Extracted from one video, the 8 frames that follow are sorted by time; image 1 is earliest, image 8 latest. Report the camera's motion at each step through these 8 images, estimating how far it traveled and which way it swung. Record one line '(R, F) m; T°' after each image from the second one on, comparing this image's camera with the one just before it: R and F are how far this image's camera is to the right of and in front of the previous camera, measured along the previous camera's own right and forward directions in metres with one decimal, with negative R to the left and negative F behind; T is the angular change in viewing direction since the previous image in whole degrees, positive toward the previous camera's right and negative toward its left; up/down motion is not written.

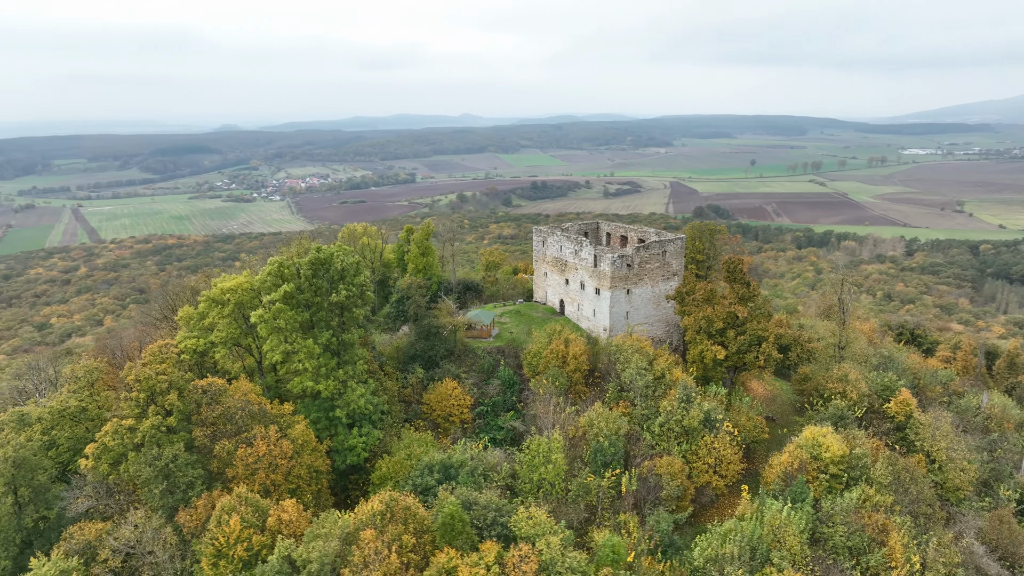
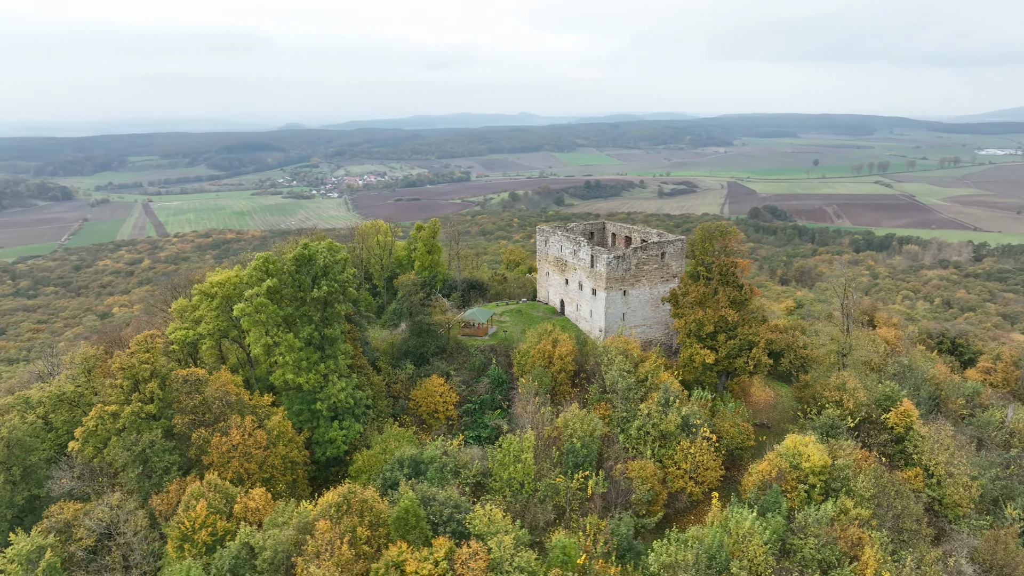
(+2.4, 0.0) m; -4°
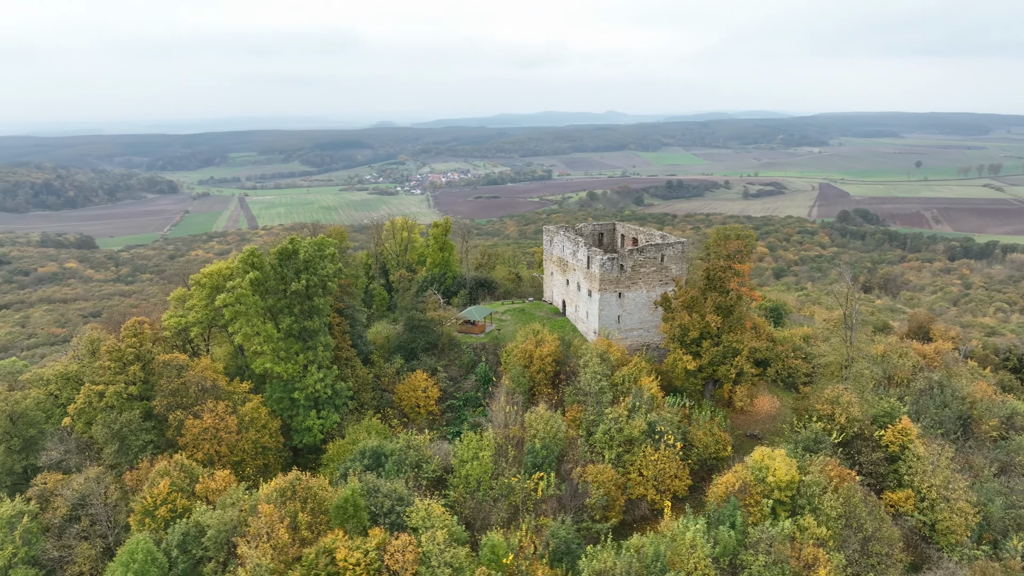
(+3.5, +0.1) m; -6°
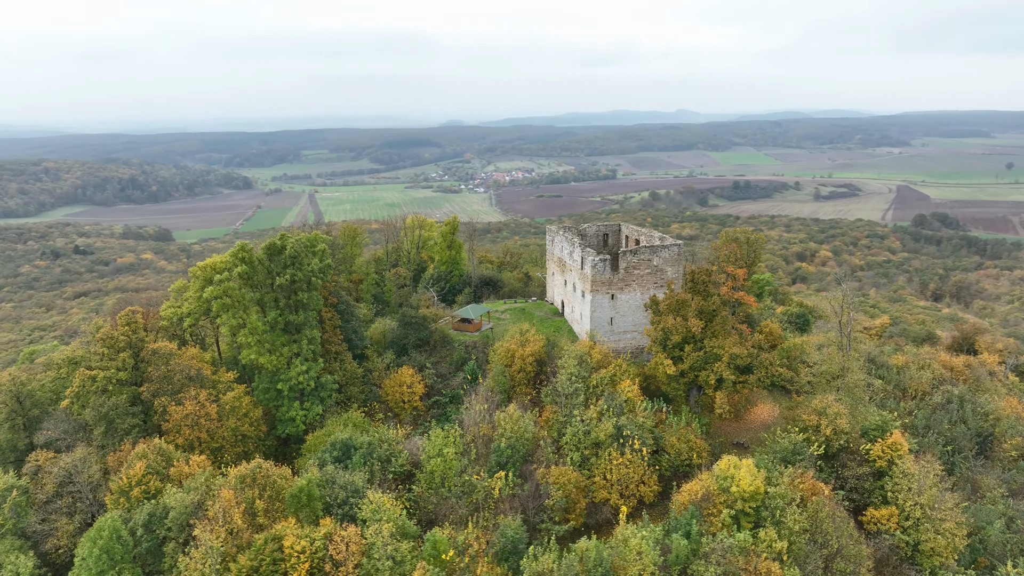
(+2.8, +0.1) m; -5°
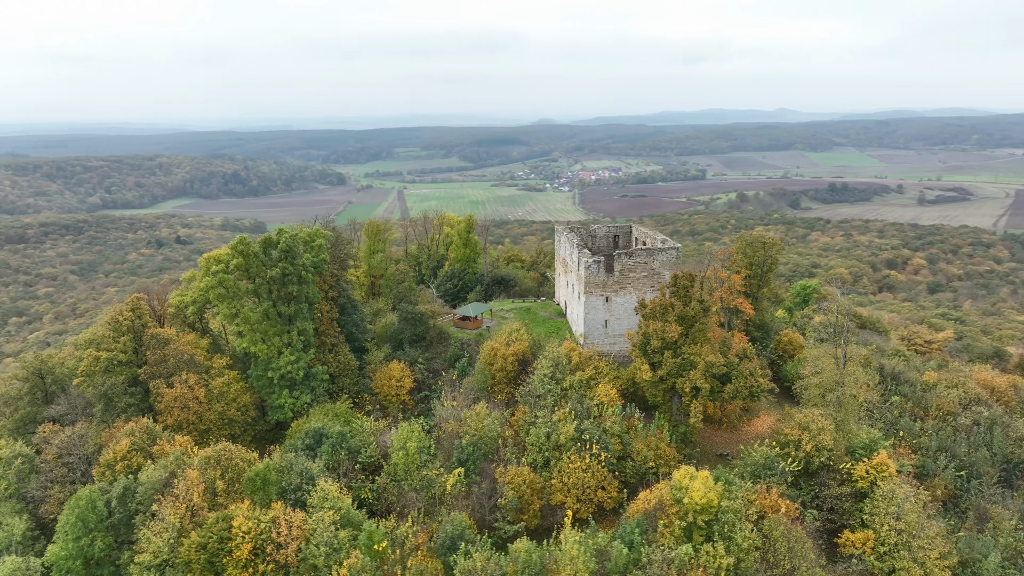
(+3.5, +0.1) m; -7°
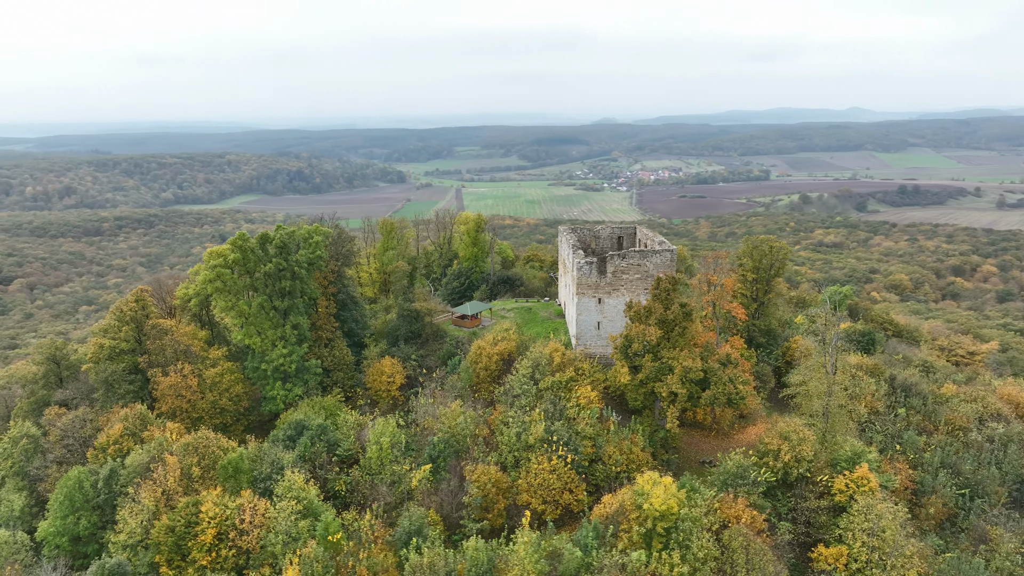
(+2.5, 0.0) m; -5°
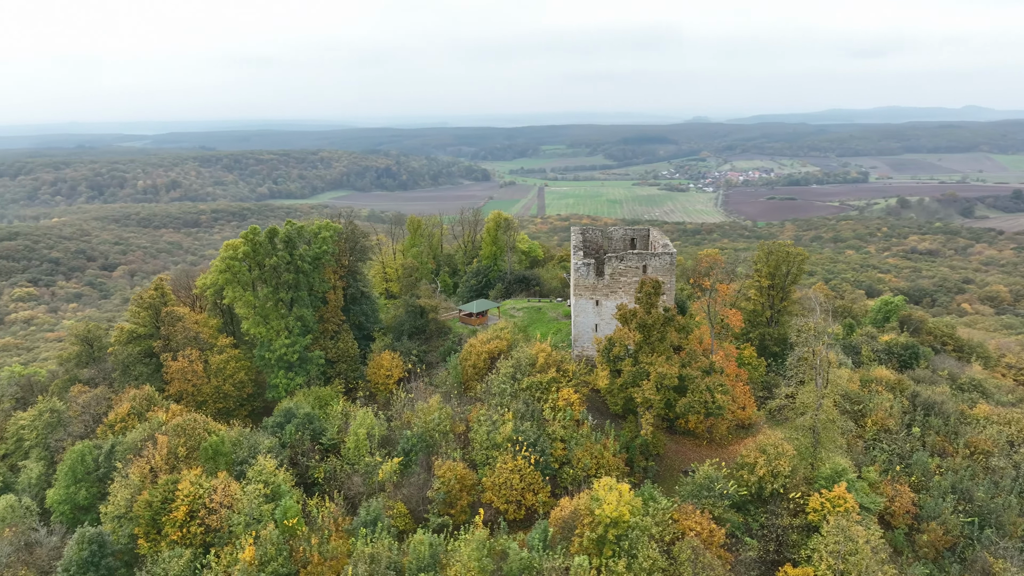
(+3.2, +0.1) m; -7°
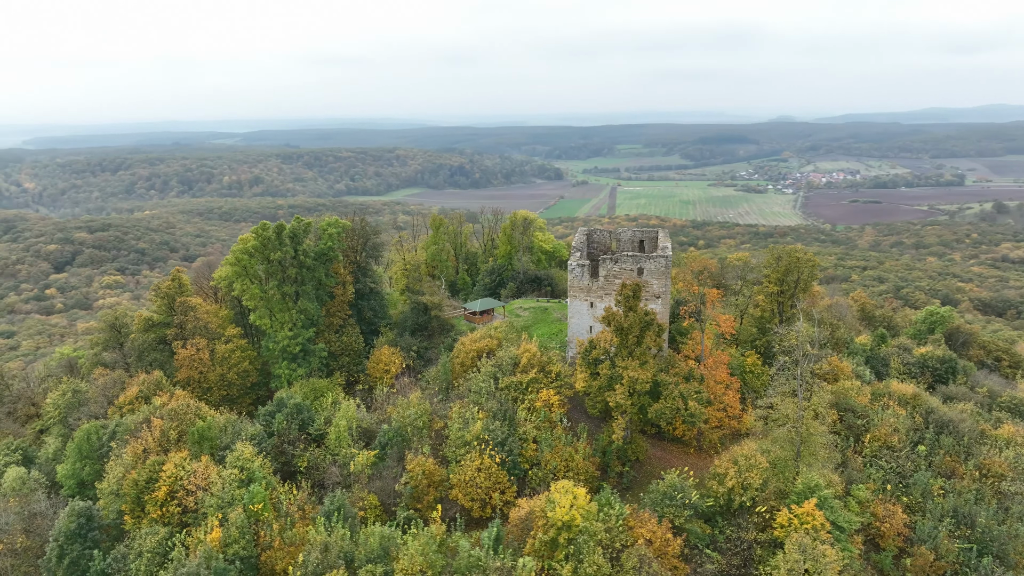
(+2.9, +0.1) m; -6°
